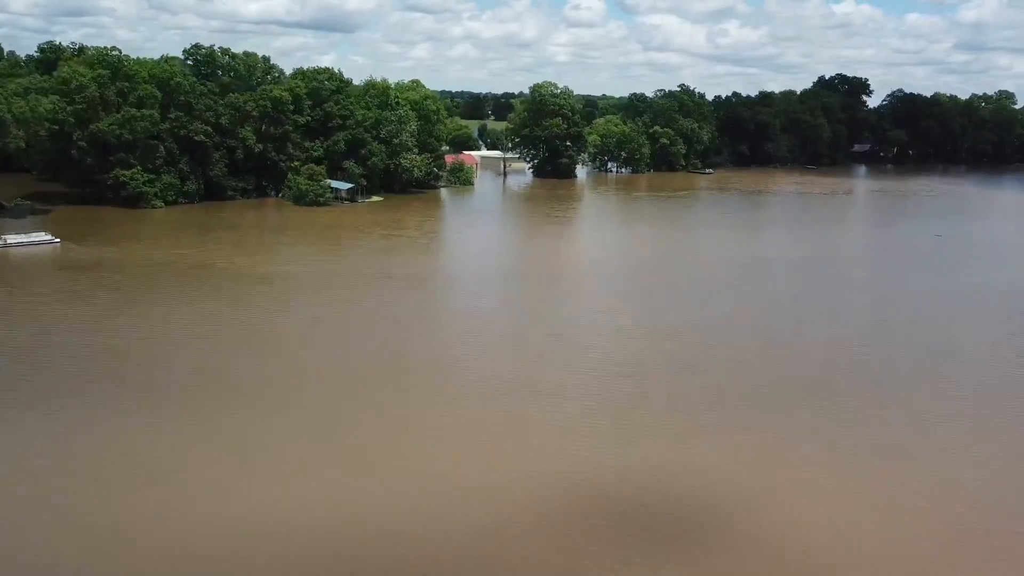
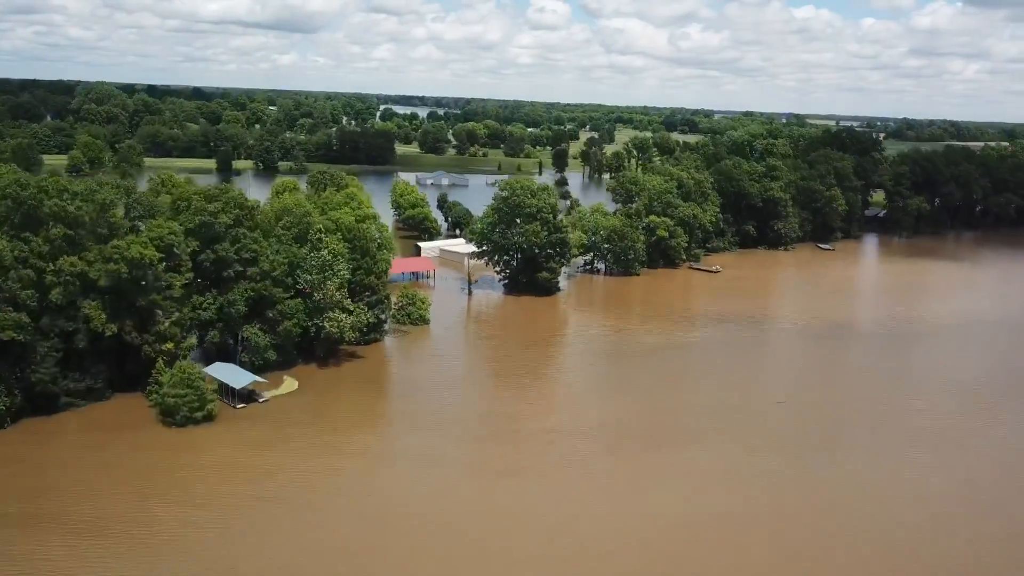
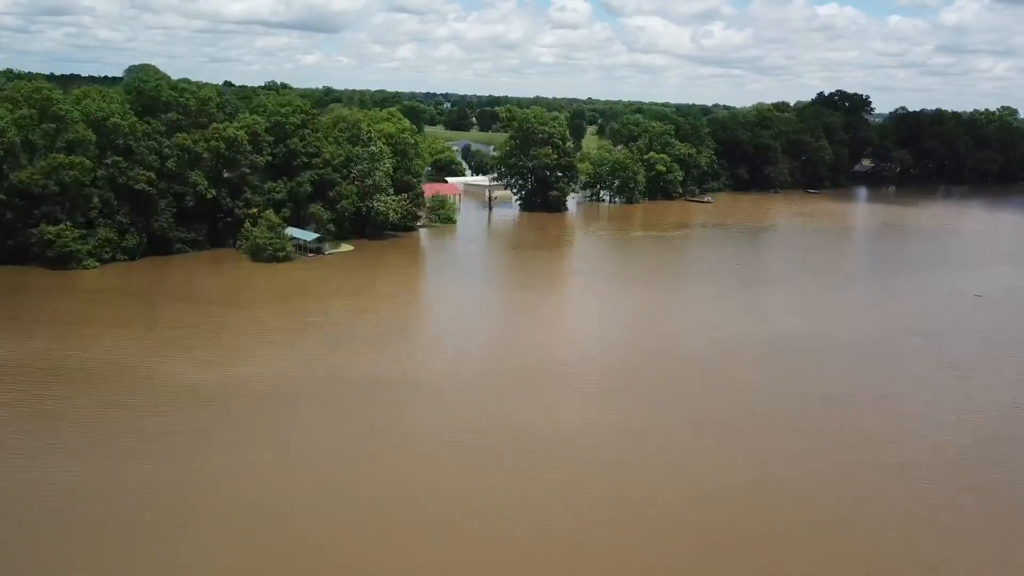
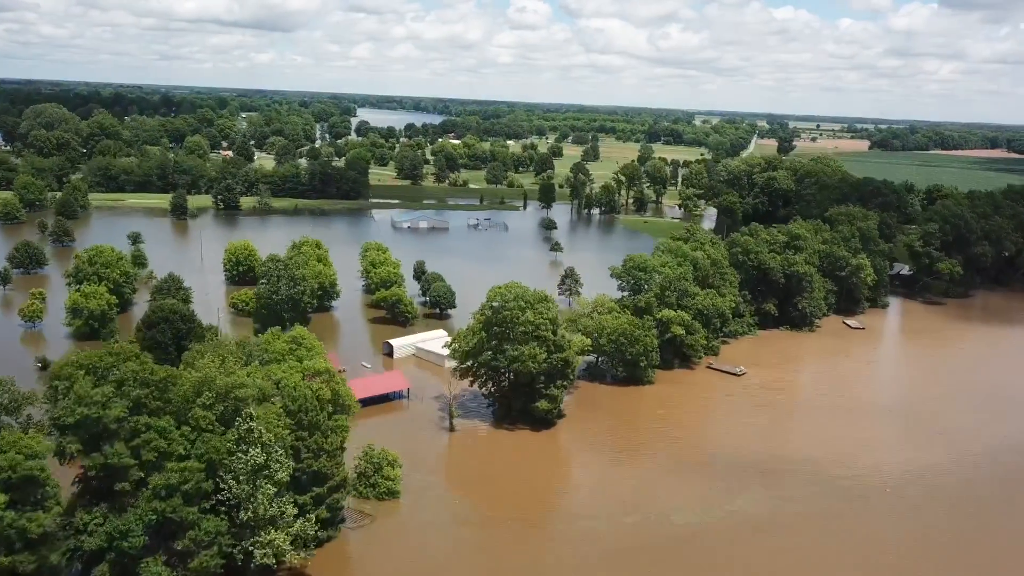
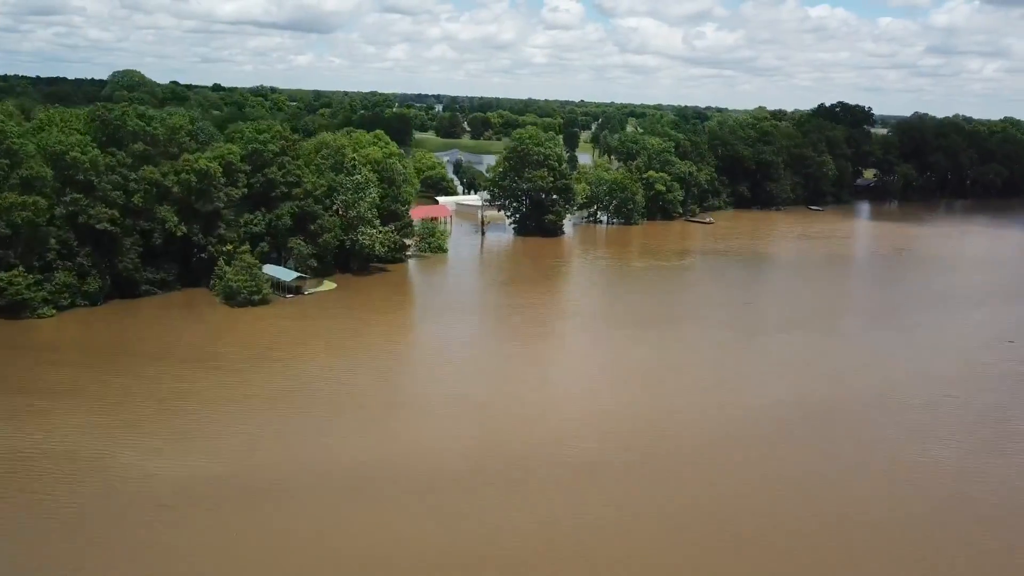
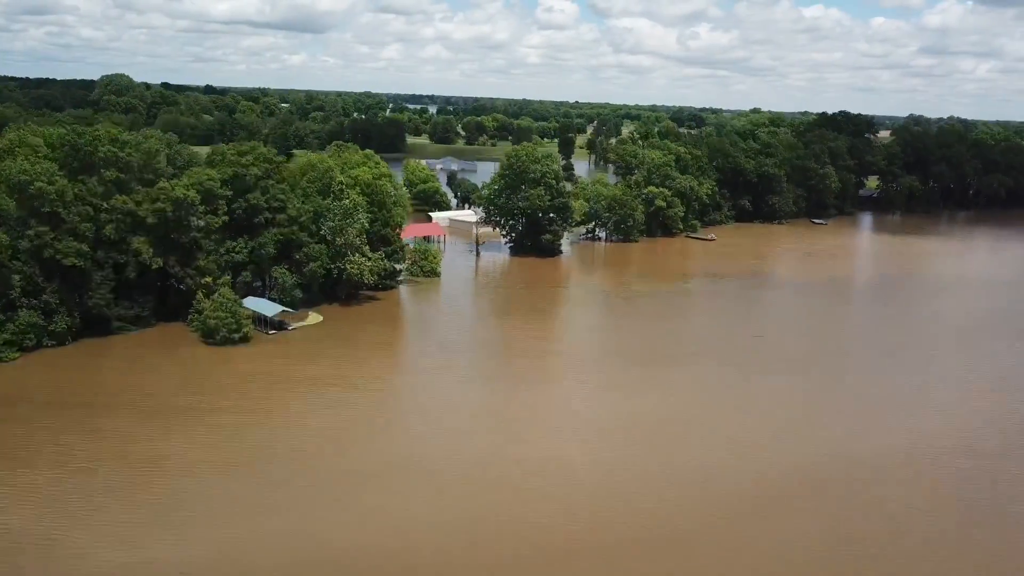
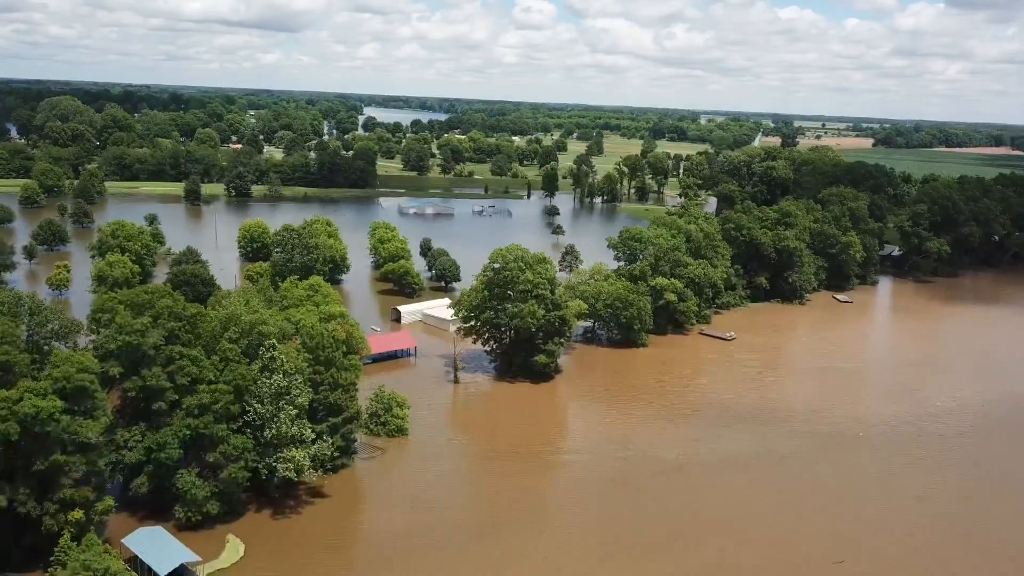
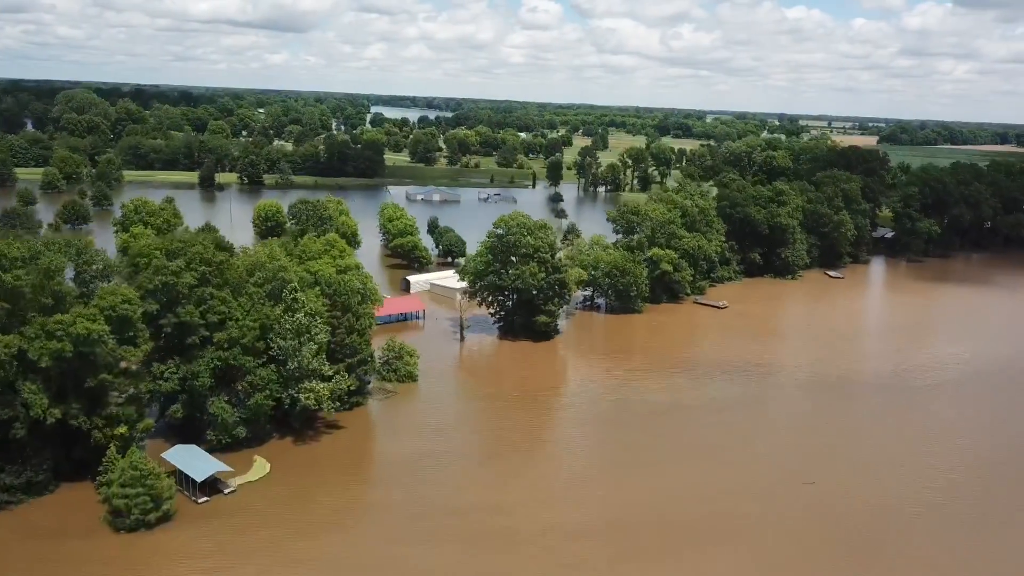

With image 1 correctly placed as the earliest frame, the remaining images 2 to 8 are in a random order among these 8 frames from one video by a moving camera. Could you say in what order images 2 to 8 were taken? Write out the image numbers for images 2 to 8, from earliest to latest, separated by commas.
3, 5, 6, 2, 8, 7, 4
